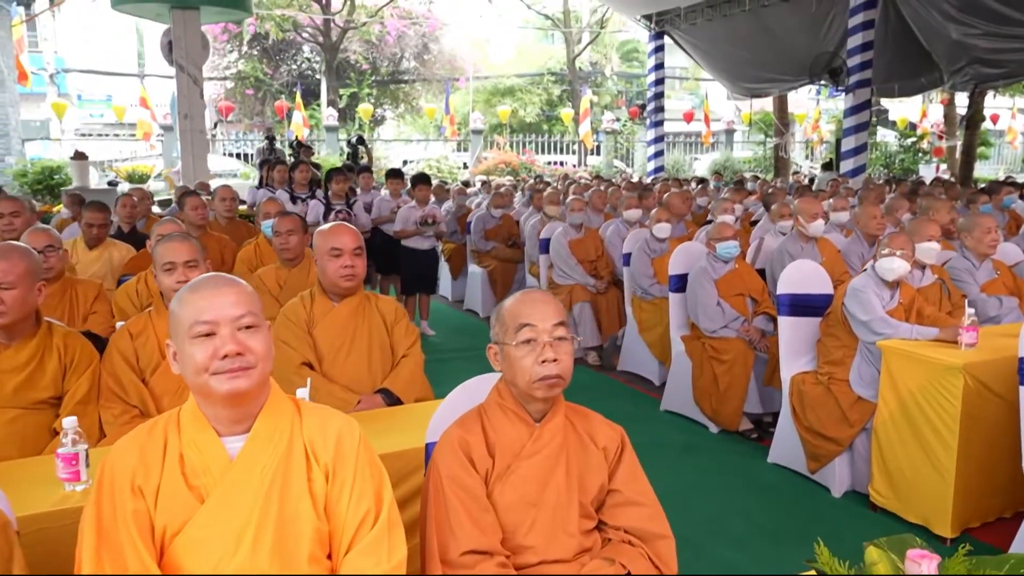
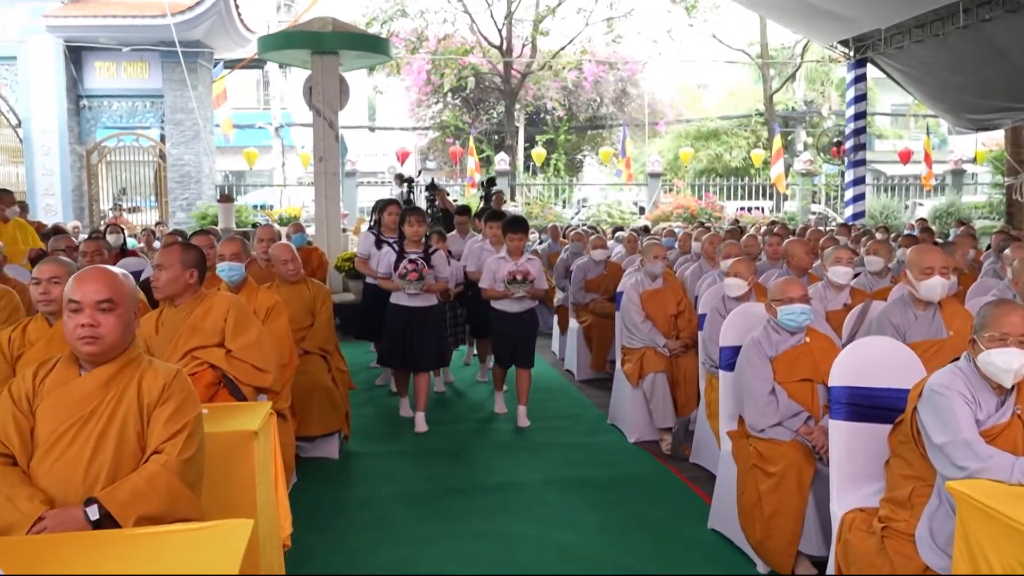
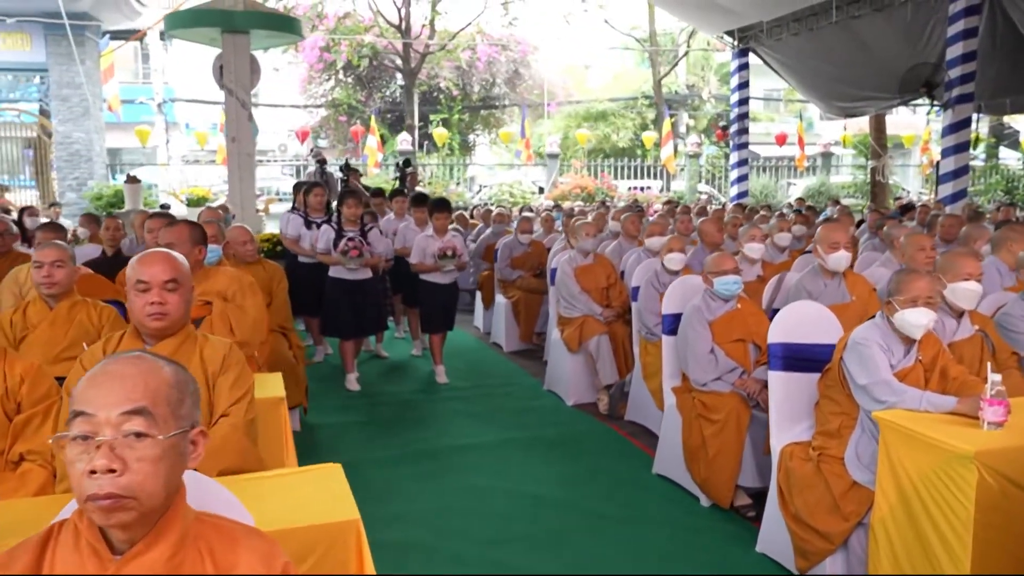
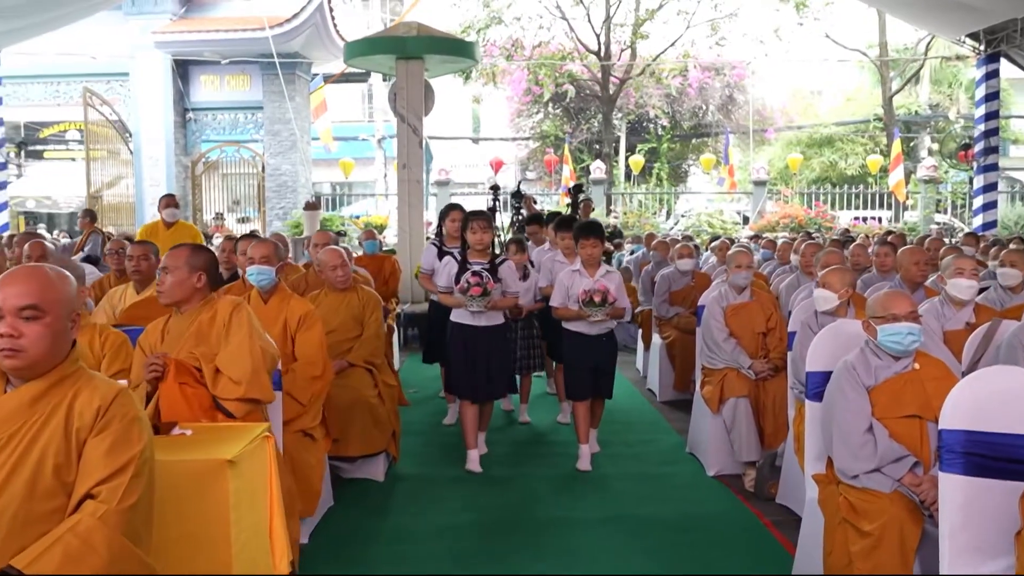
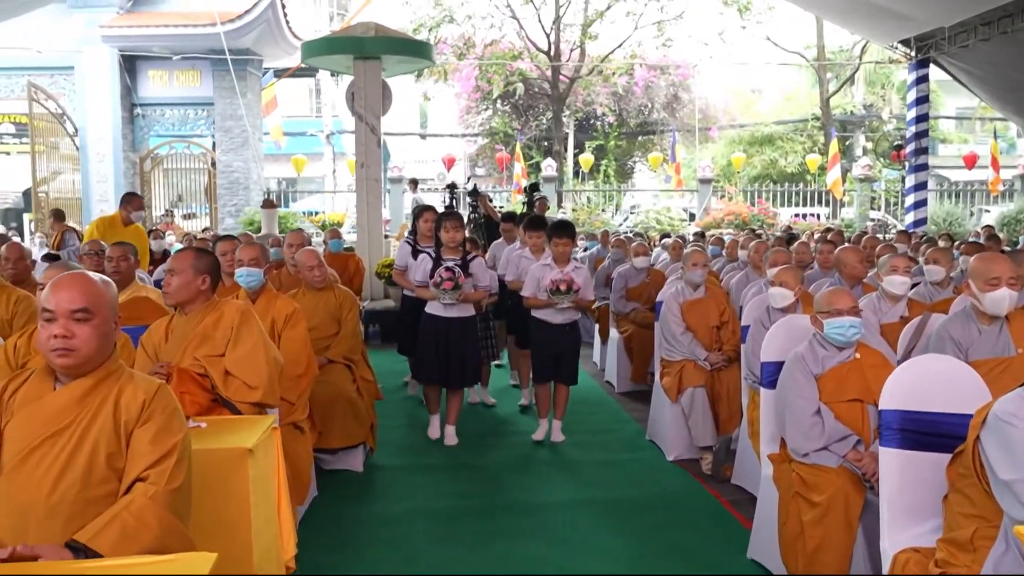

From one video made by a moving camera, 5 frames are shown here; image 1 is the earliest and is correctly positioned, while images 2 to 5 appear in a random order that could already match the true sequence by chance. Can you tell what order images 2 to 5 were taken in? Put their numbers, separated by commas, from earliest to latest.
3, 2, 5, 4
